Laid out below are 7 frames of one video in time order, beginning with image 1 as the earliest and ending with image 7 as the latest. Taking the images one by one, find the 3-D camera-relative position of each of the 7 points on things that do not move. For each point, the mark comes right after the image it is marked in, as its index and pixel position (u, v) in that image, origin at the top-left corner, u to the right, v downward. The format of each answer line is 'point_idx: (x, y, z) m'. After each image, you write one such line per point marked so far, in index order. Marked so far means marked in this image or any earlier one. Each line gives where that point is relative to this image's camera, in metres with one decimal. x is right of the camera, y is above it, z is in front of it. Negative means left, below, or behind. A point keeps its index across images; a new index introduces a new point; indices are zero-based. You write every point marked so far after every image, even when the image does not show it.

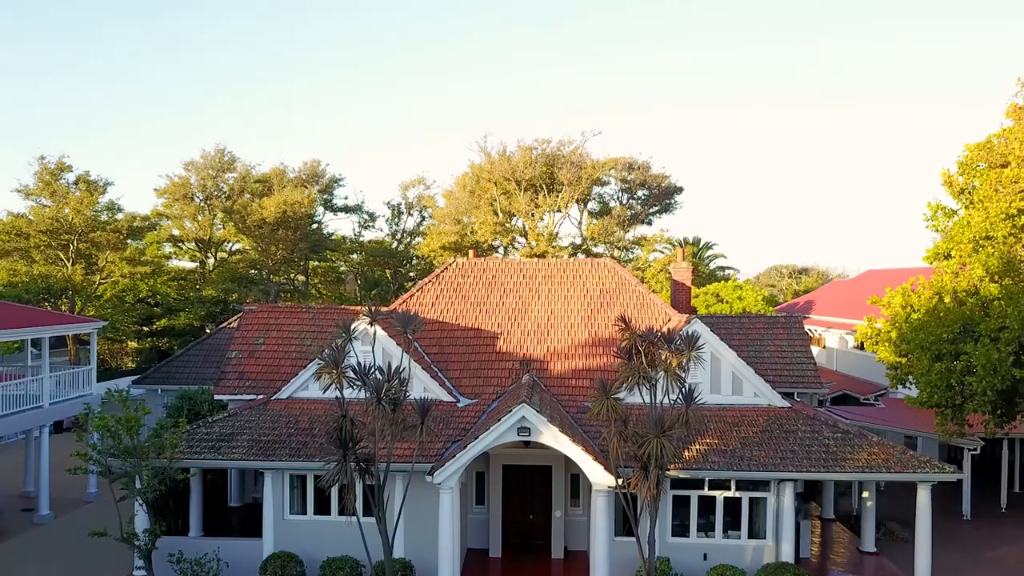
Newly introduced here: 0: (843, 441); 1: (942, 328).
0: (+6.4, -3.0, +13.1) m
1: (+7.6, -0.7, +12.0) m
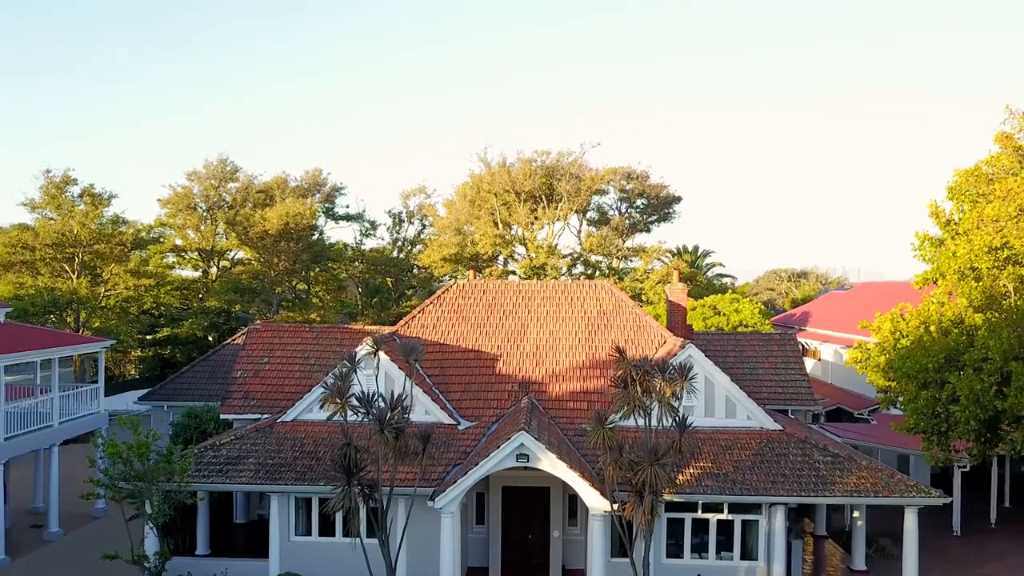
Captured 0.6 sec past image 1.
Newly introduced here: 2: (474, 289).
0: (+6.4, -3.5, +13.5) m
1: (+7.6, -1.3, +12.4) m
2: (-1.0, 0.0, +18.0) m
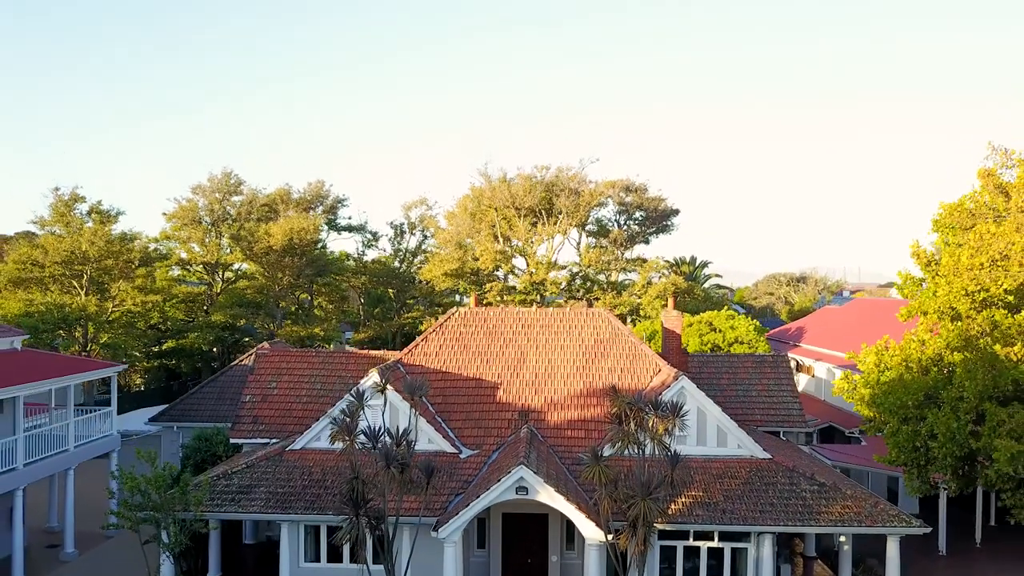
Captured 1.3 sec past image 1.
0: (+6.4, -4.3, +14.1) m
1: (+7.6, -2.1, +13.0) m
2: (-1.0, -0.8, +18.6) m
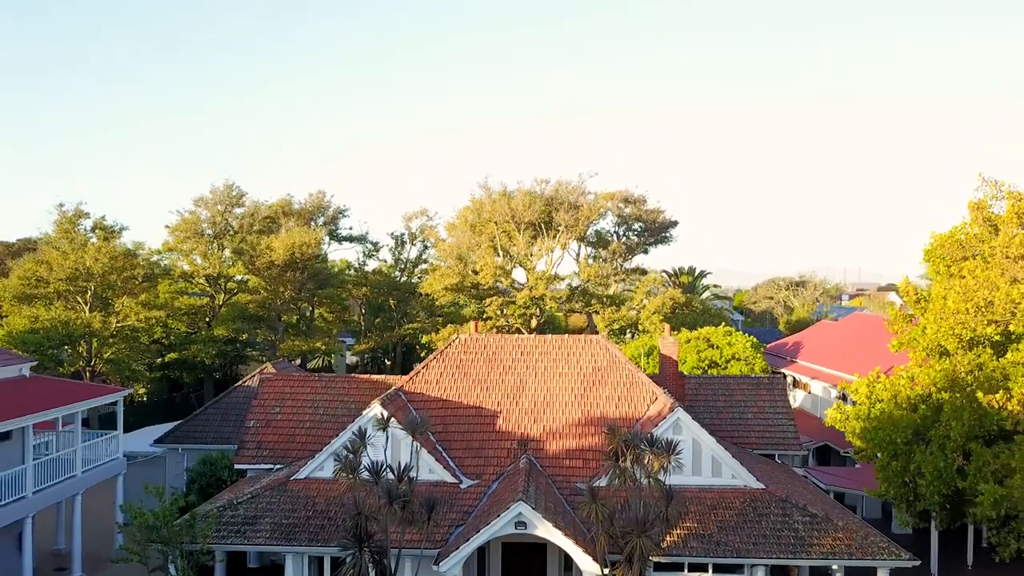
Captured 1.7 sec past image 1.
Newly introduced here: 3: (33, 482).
0: (+6.4, -5.1, +14.5) m
1: (+7.6, -2.8, +13.3) m
2: (-1.0, -1.6, +18.9) m
3: (-12.1, -4.9, +17.1) m
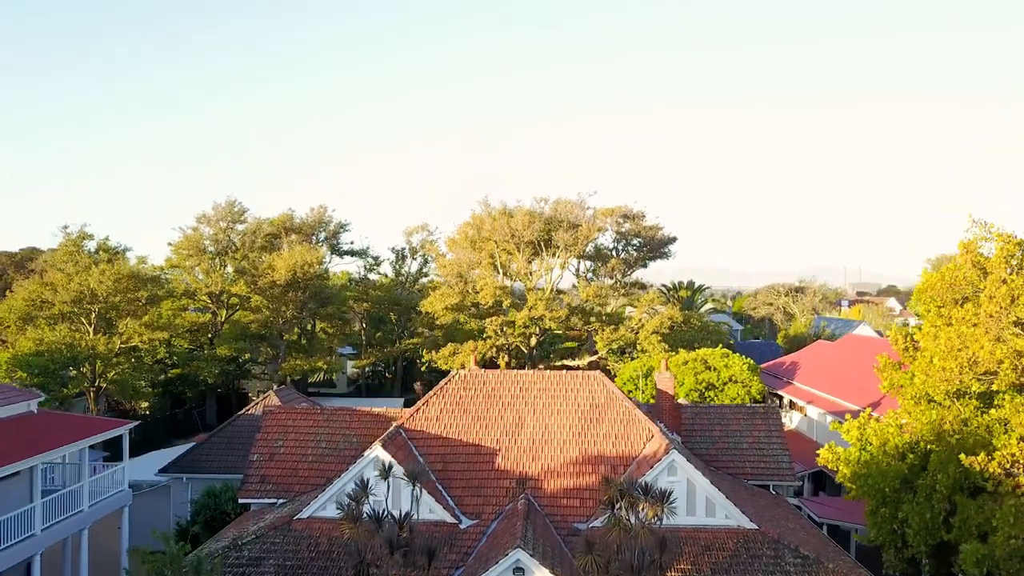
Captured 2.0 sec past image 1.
0: (+6.3, -6.1, +14.8) m
1: (+7.6, -3.9, +13.7) m
2: (-1.1, -2.6, +19.3) m
3: (-12.1, -5.9, +17.4) m
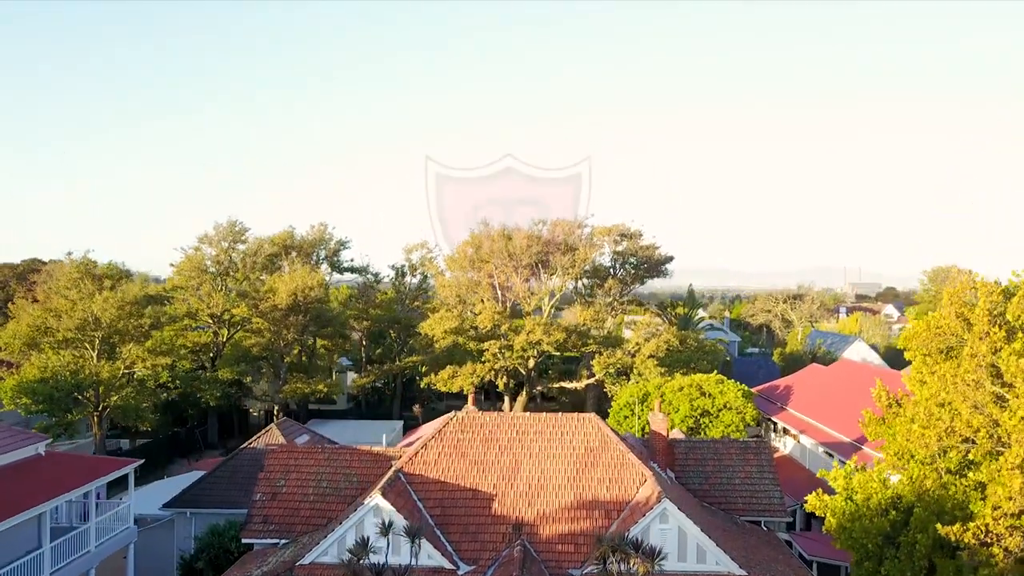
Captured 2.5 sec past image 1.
0: (+6.2, -7.4, +15.3) m
1: (+7.5, -5.2, +14.1) m
2: (-1.1, -3.9, +19.7) m
3: (-12.2, -7.2, +17.9) m
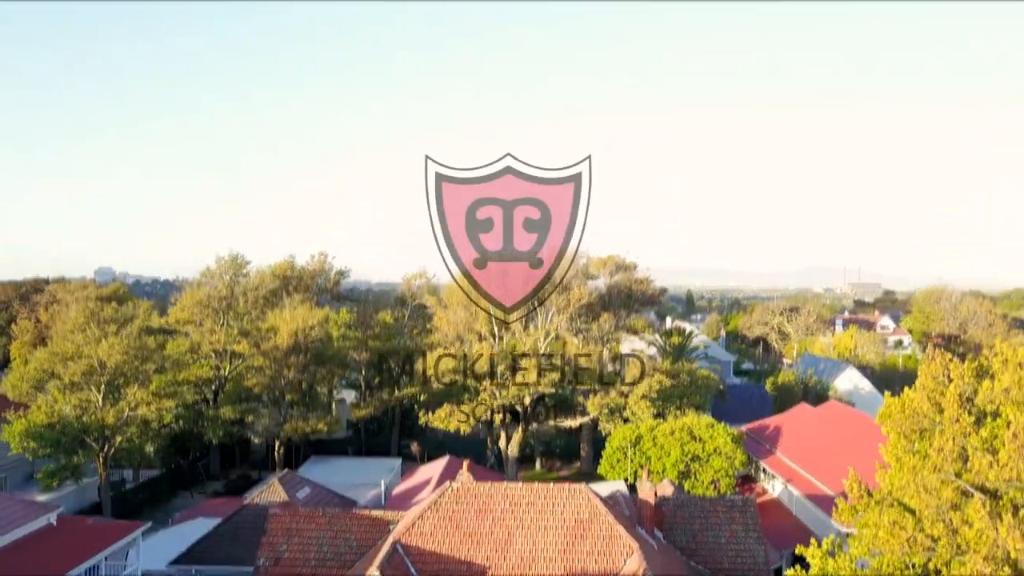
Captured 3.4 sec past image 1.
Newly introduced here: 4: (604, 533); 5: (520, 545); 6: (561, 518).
0: (+6.0, -9.7, +16.1) m
1: (+7.3, -7.4, +15.0) m
2: (-1.4, -6.2, +20.6) m
3: (-12.4, -9.5, +18.7) m
4: (+2.6, -7.0, +19.5) m
5: (+0.2, -7.3, +19.3) m
6: (+1.4, -6.7, +19.9) m
